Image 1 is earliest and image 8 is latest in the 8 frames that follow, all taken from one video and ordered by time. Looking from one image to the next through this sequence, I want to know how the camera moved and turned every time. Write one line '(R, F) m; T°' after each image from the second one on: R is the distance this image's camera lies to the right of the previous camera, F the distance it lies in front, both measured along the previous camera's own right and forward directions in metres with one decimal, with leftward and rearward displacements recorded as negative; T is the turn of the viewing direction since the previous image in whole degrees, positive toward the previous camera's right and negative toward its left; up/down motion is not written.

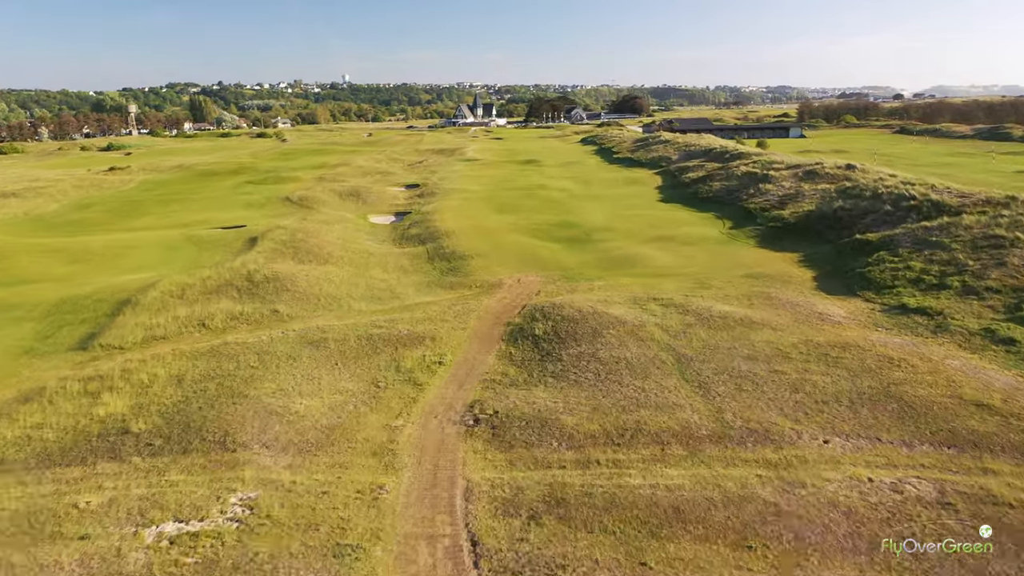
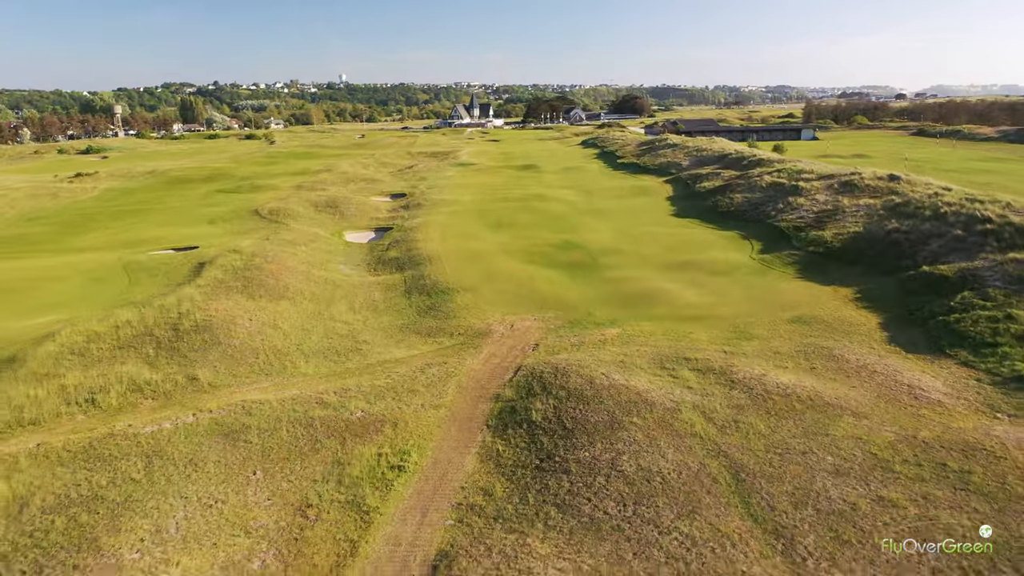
(+0.2, +4.2) m; 0°
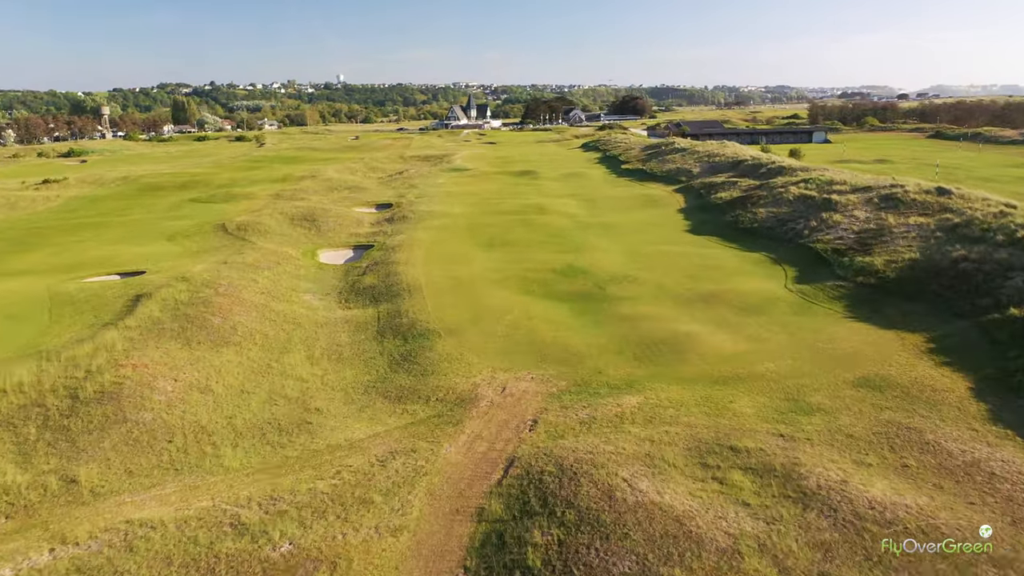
(+0.2, +3.6) m; 0°
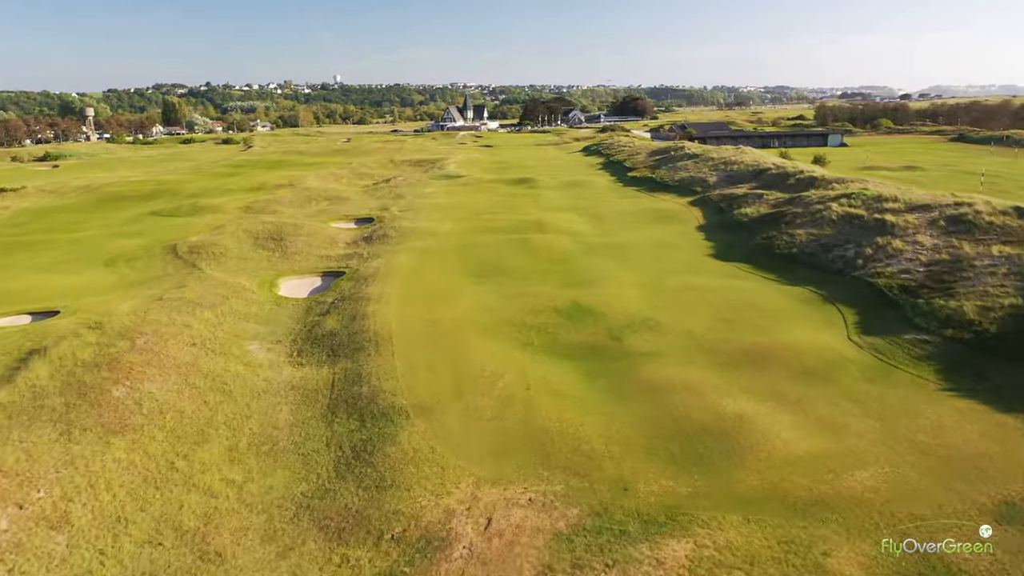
(+0.2, +4.3) m; 0°
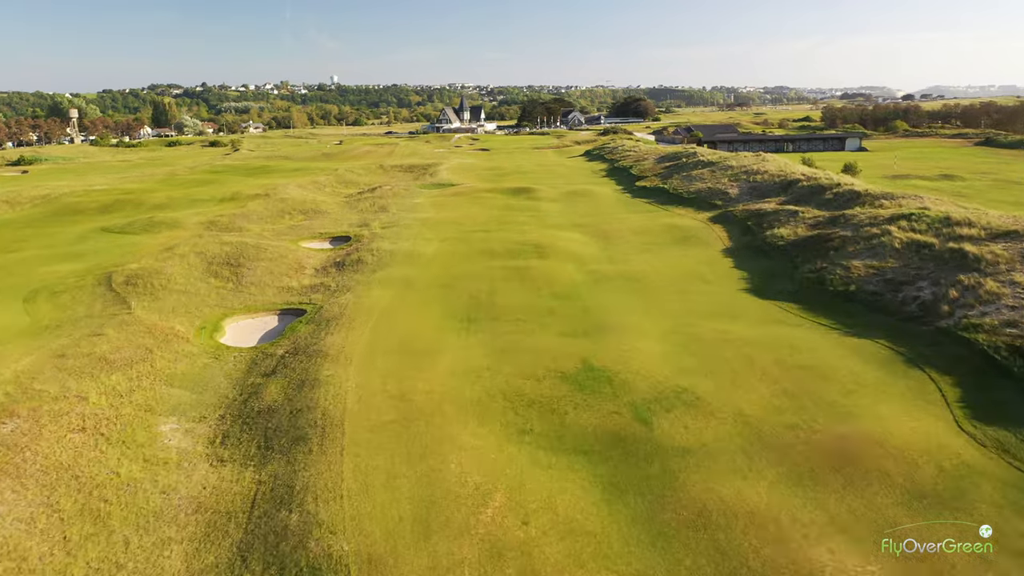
(+0.1, +4.3) m; 0°
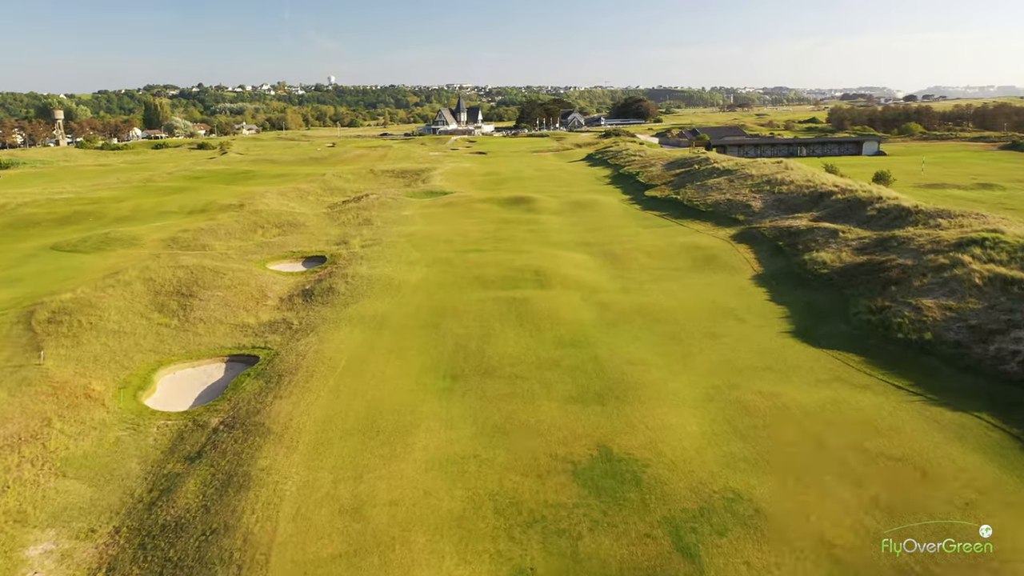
(+0.1, +3.7) m; 0°
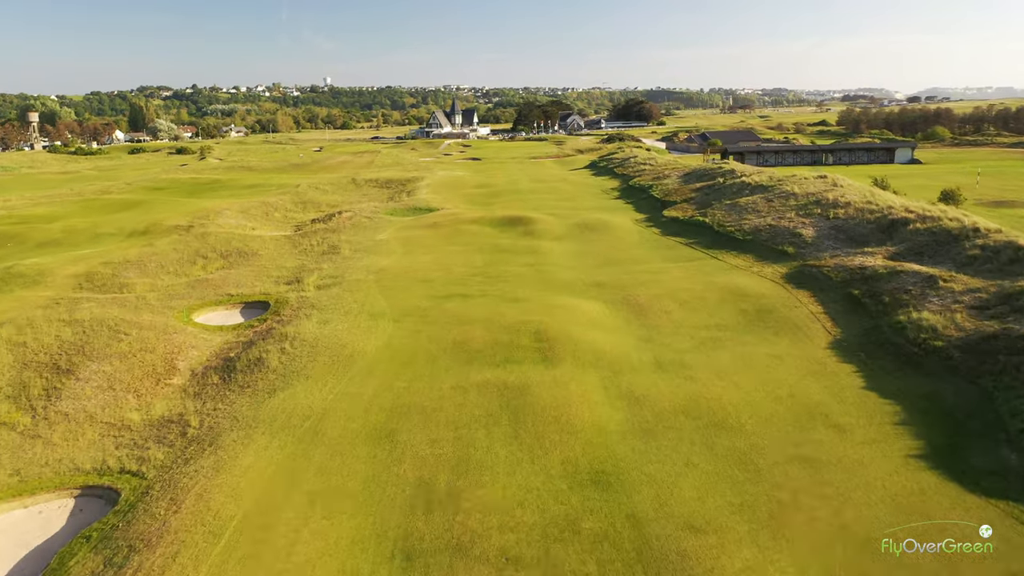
(+0.1, +5.9) m; 0°
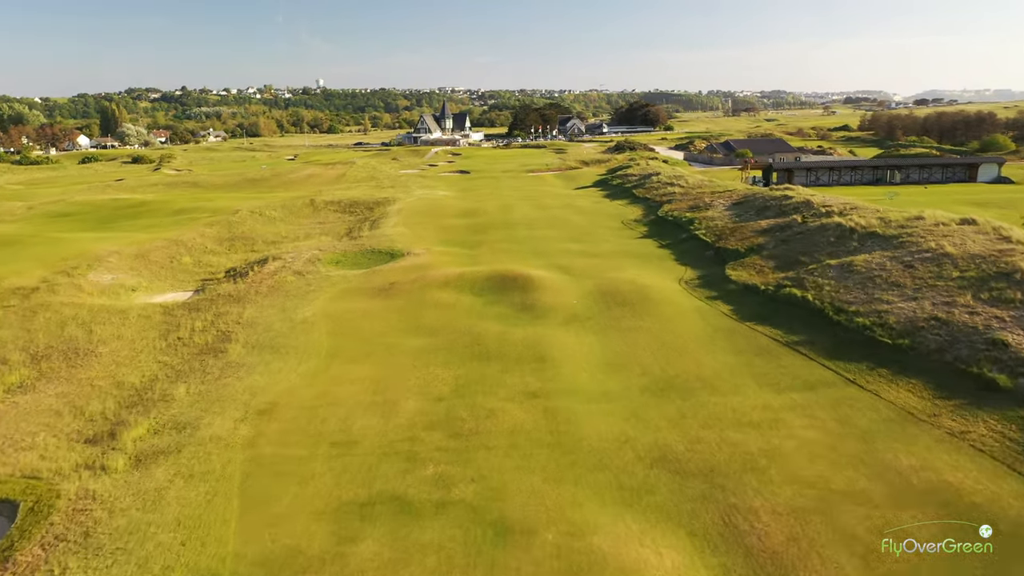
(+0.2, +10.9) m; 0°
